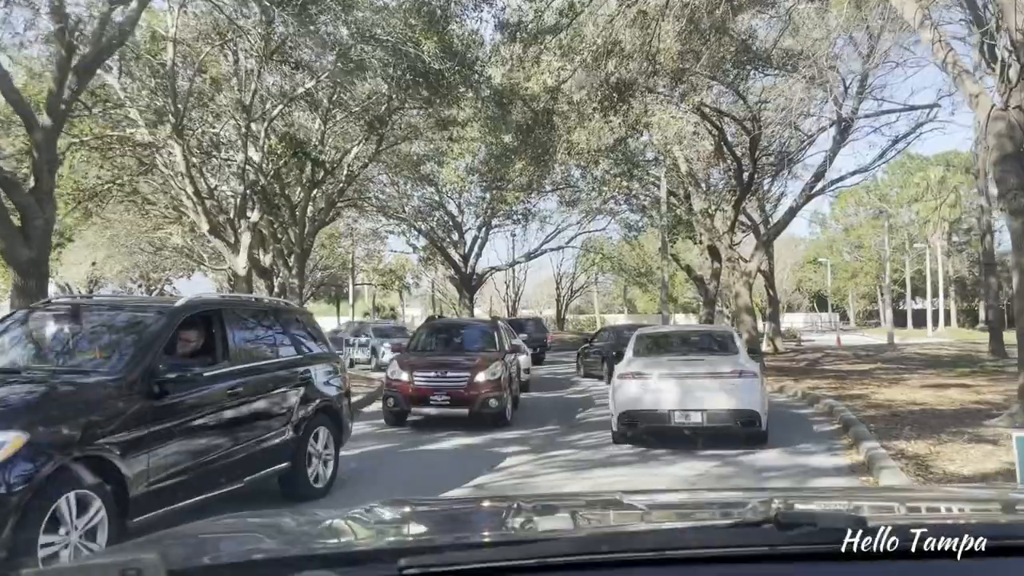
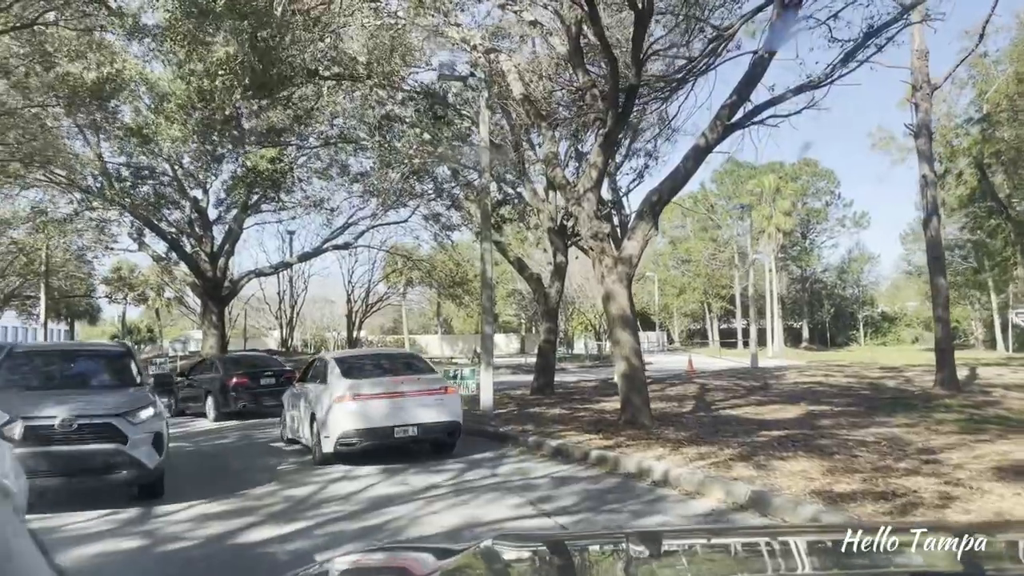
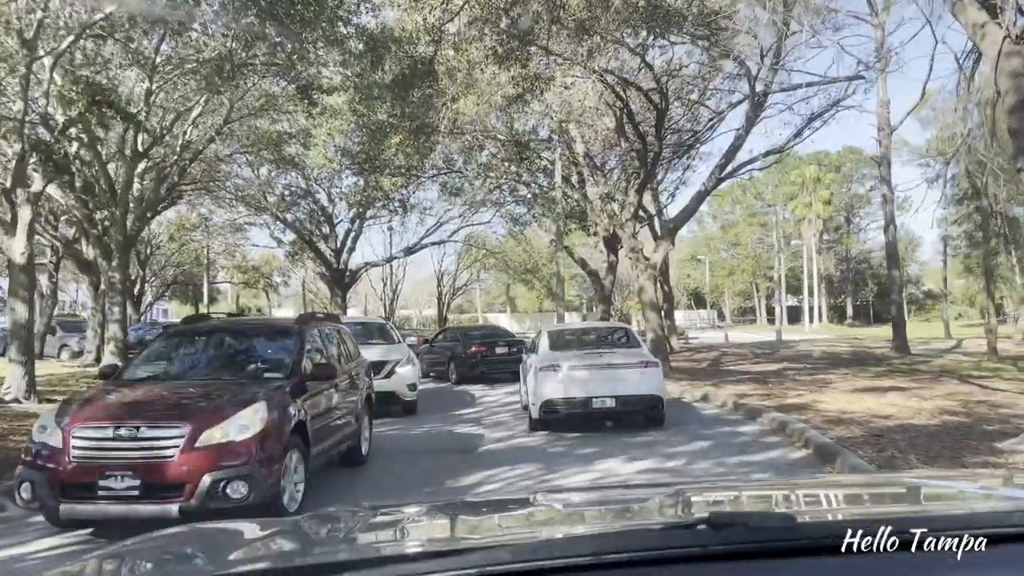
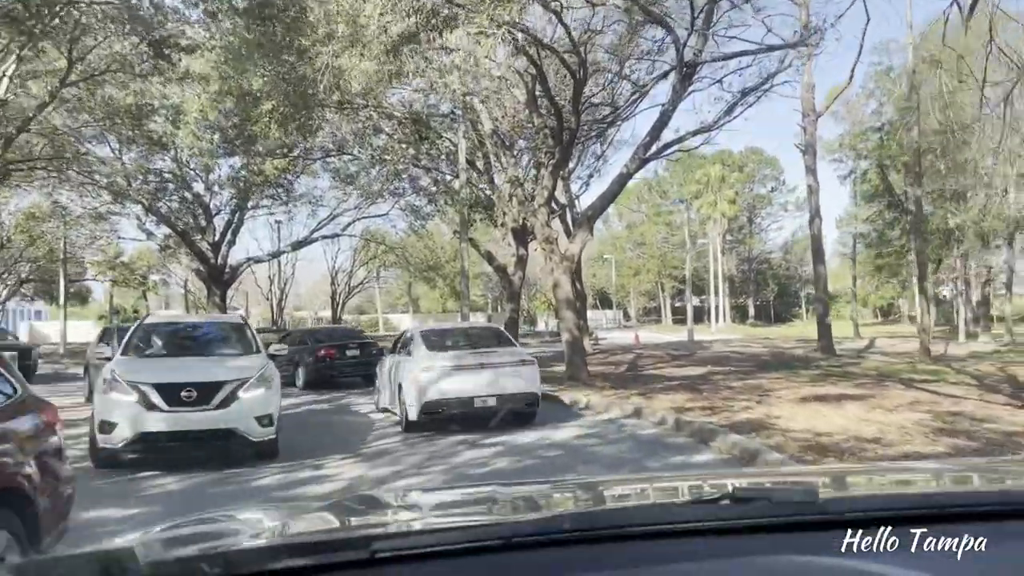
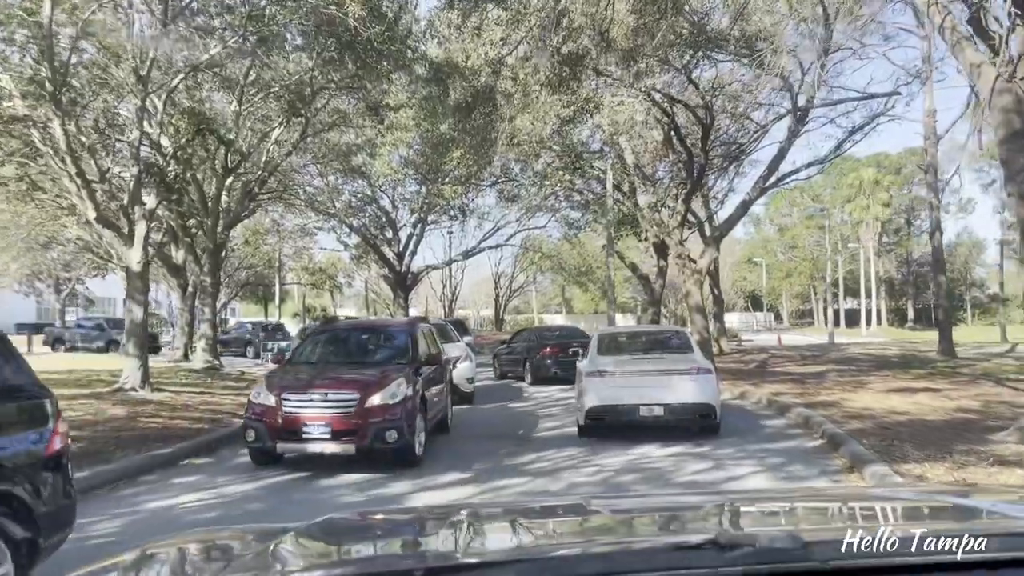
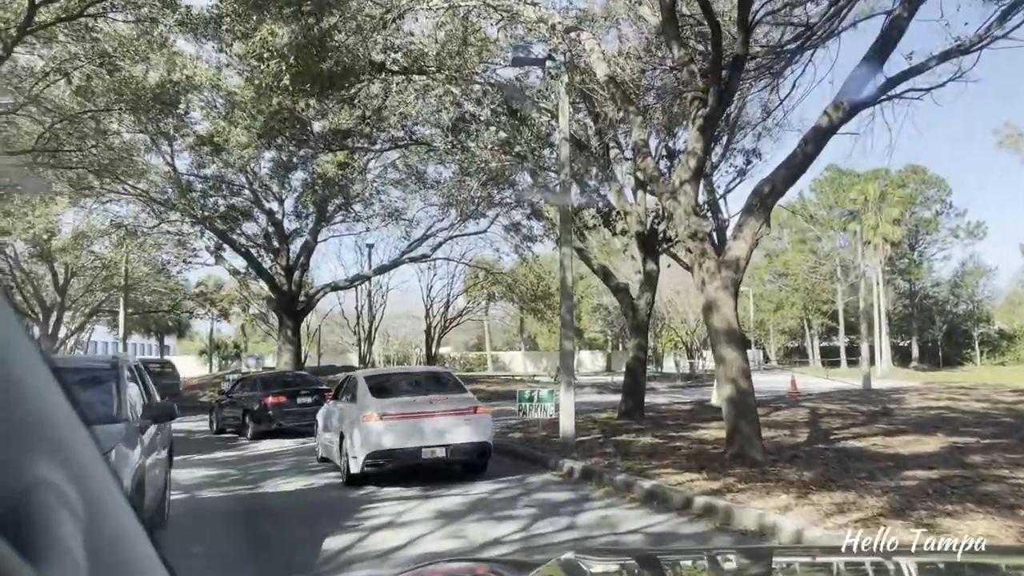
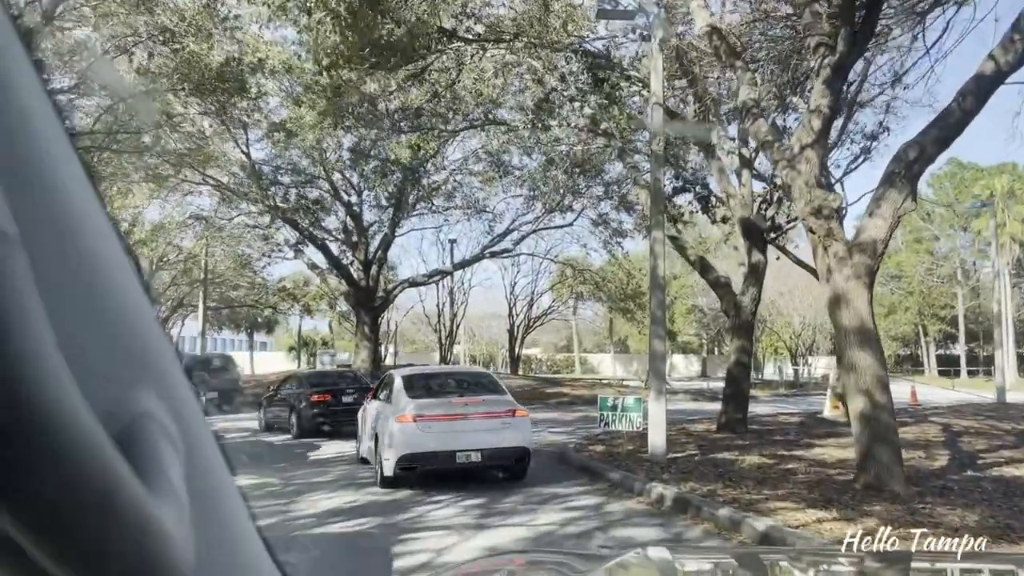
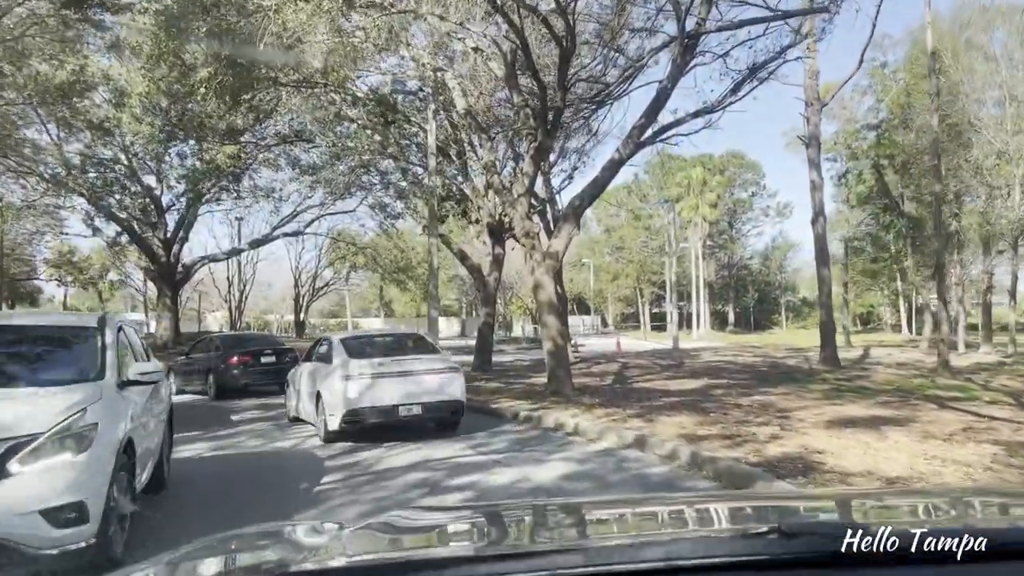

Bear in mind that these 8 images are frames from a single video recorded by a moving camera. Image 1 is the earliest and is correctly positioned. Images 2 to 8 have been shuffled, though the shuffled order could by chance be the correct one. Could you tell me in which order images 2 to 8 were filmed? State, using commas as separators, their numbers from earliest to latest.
5, 3, 4, 8, 2, 6, 7
